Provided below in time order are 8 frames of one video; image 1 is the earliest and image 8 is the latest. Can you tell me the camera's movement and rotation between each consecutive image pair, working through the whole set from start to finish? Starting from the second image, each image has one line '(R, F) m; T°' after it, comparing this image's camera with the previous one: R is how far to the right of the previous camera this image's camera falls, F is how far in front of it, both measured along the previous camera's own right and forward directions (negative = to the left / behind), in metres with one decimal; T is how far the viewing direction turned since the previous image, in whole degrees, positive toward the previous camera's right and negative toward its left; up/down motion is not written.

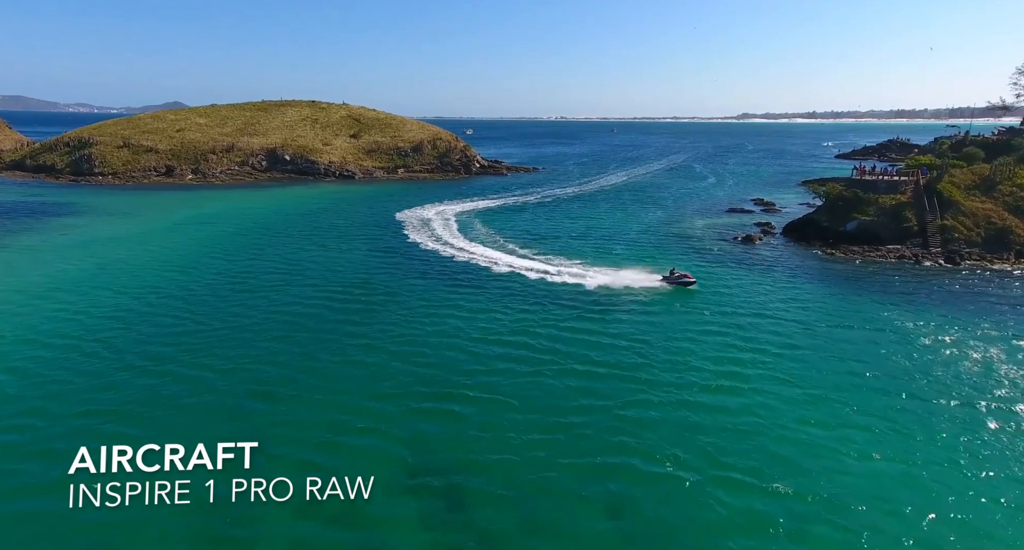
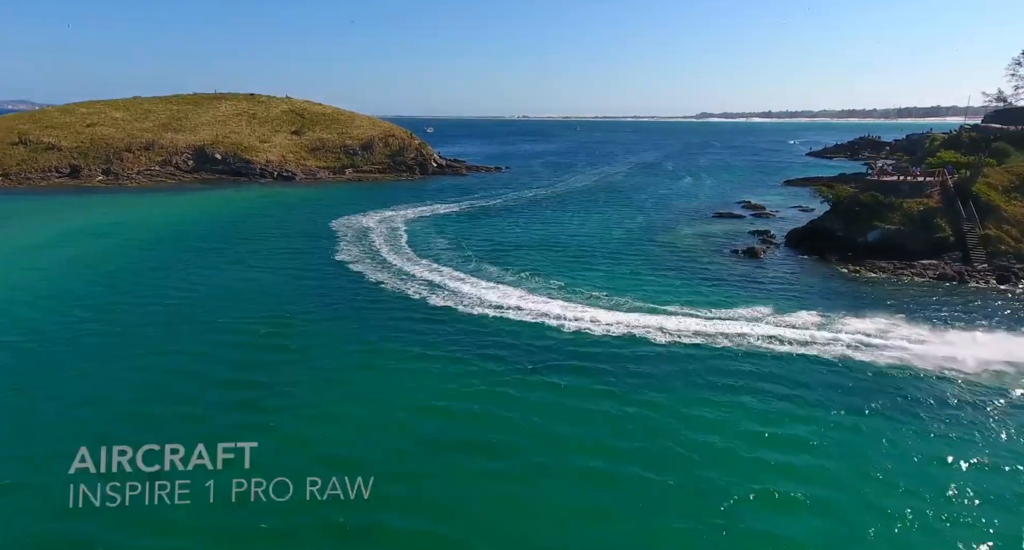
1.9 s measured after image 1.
(+0.5, +8.2) m; +3°
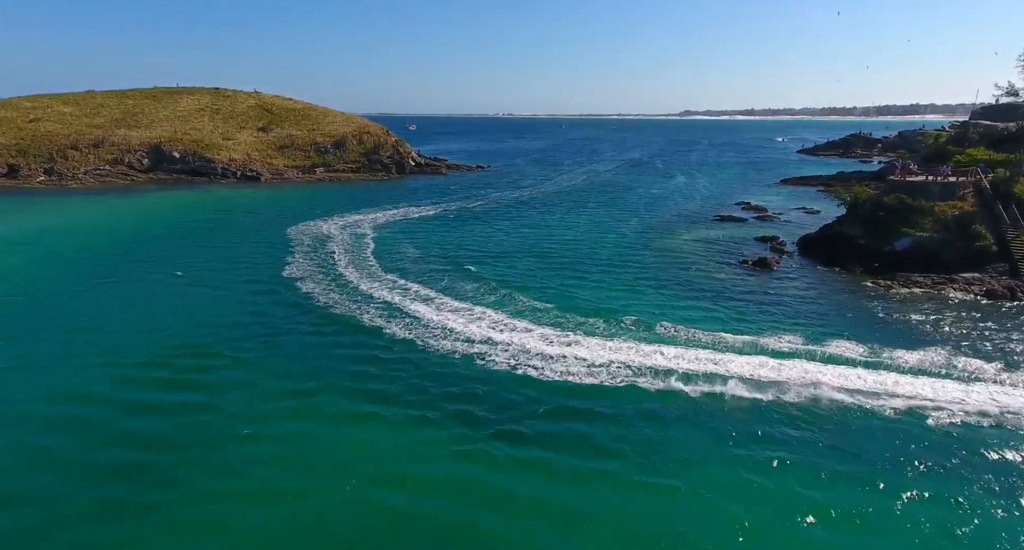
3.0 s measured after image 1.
(+0.4, +5.0) m; +1°
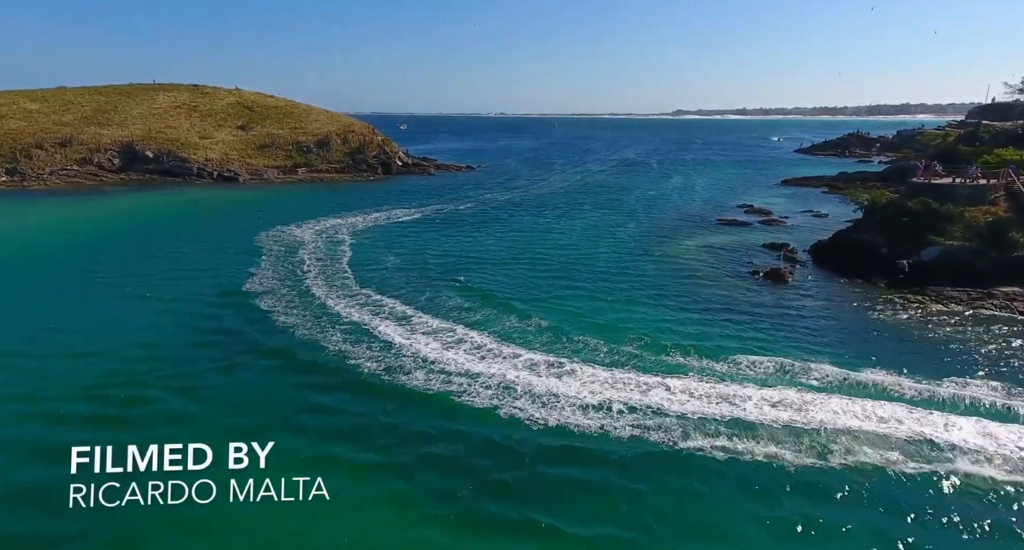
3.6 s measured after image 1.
(+0.2, +3.2) m; +1°
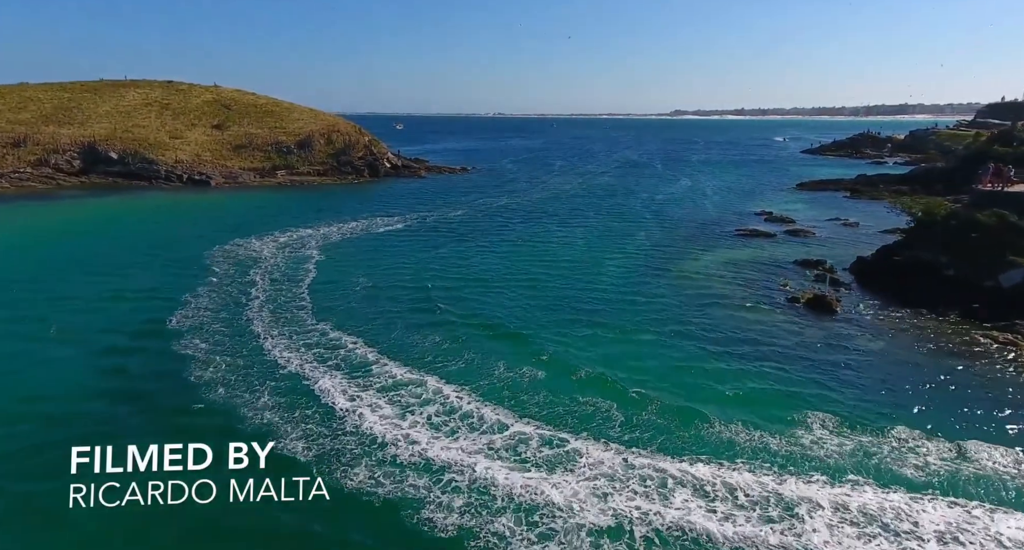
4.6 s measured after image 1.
(+0.3, +5.4) m; 0°
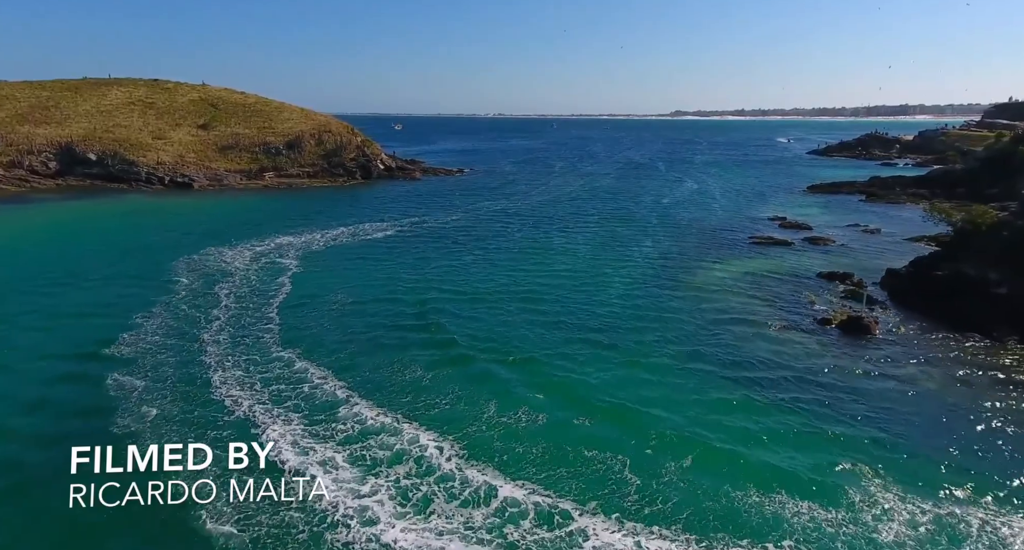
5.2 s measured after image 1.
(+0.2, +3.0) m; 0°
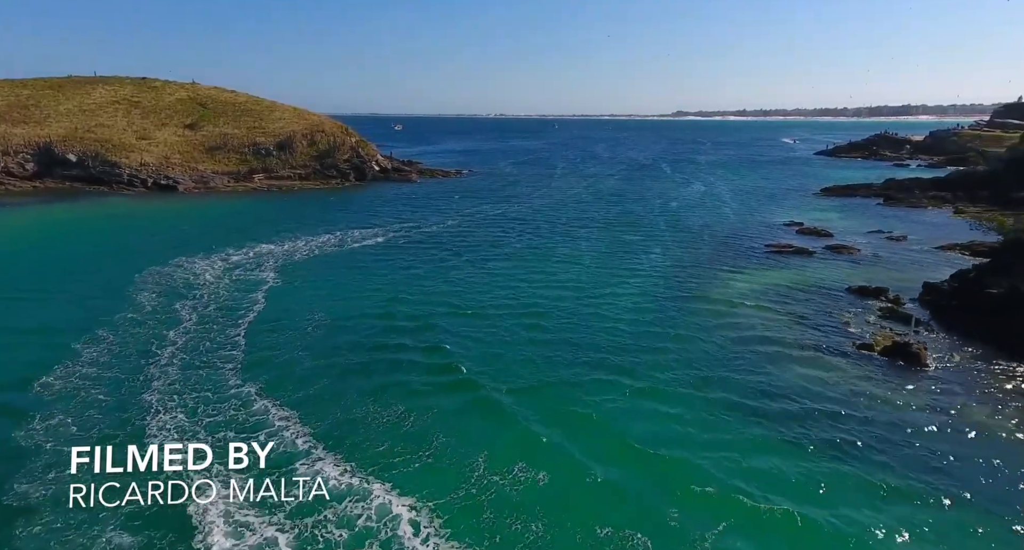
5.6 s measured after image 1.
(+0.1, +2.9) m; 0°
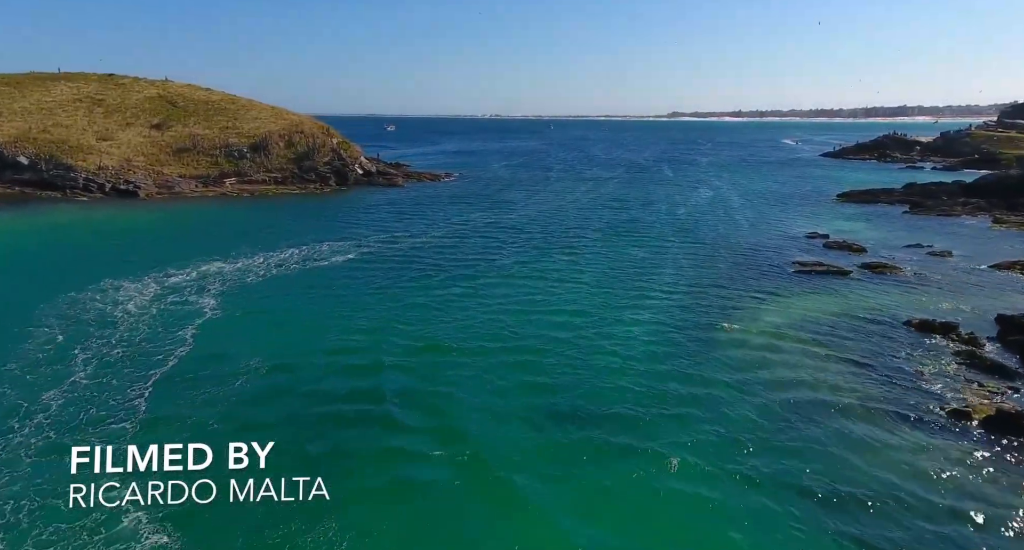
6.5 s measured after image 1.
(+0.3, +4.9) m; 0°
